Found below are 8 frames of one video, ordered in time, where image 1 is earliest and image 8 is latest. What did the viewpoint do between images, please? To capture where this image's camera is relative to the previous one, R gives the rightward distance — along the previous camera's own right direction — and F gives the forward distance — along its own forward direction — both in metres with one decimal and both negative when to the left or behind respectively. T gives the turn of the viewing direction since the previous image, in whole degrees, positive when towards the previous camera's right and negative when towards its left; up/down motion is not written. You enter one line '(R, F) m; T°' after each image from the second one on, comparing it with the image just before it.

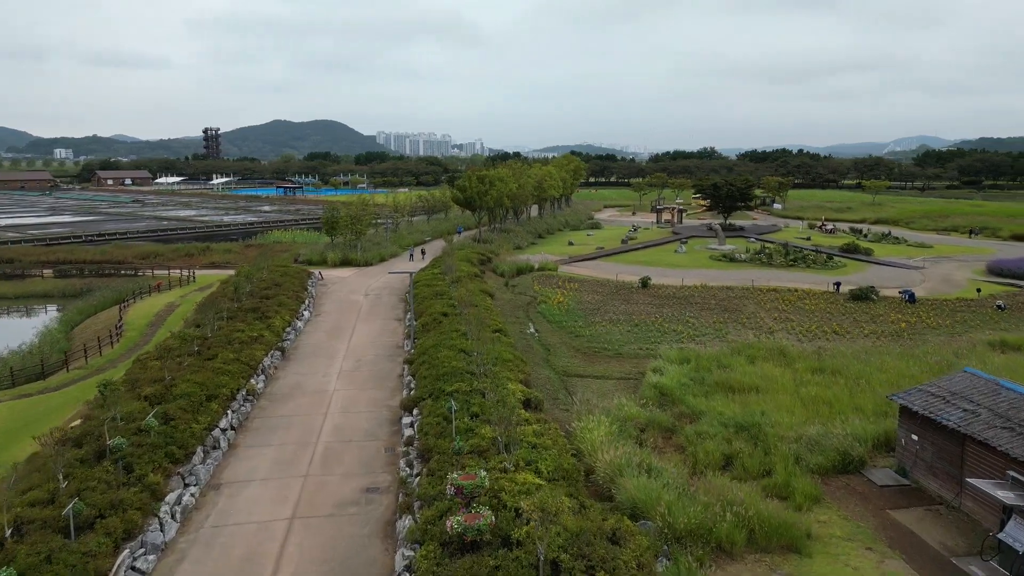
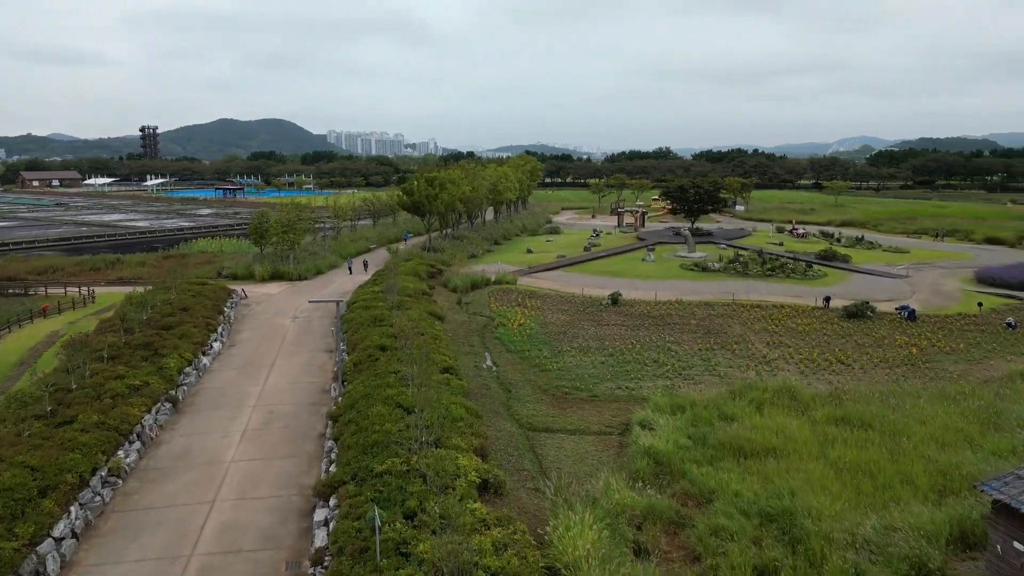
(+0.1, +3.9) m; +4°
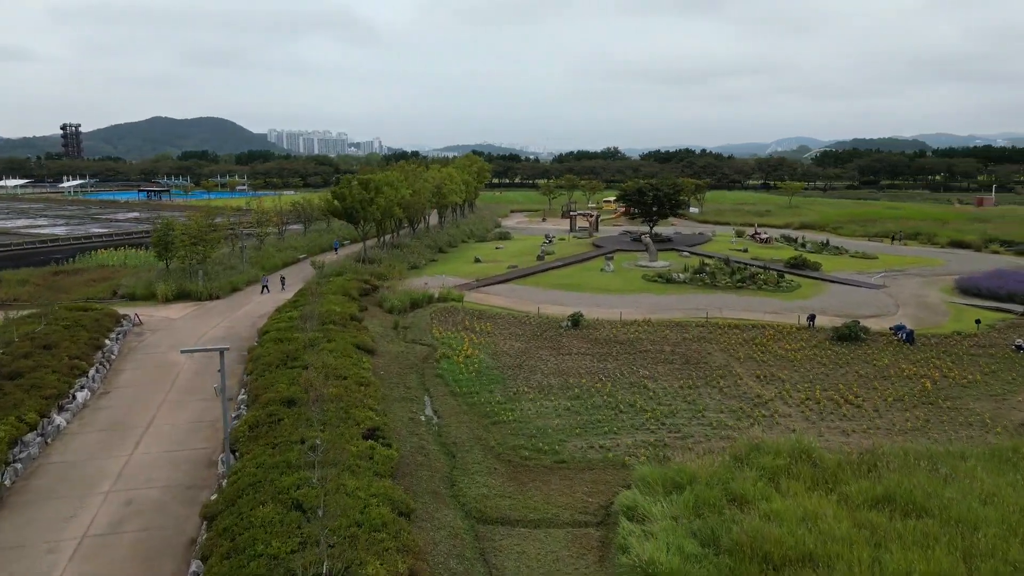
(+0.1, +3.9) m; +4°
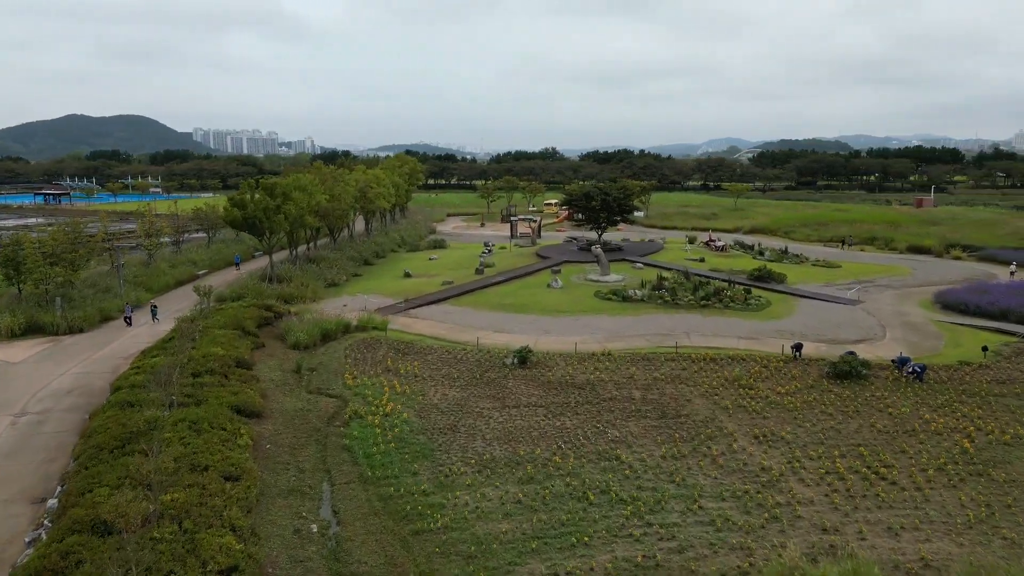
(+0.2, +4.5) m; +5°
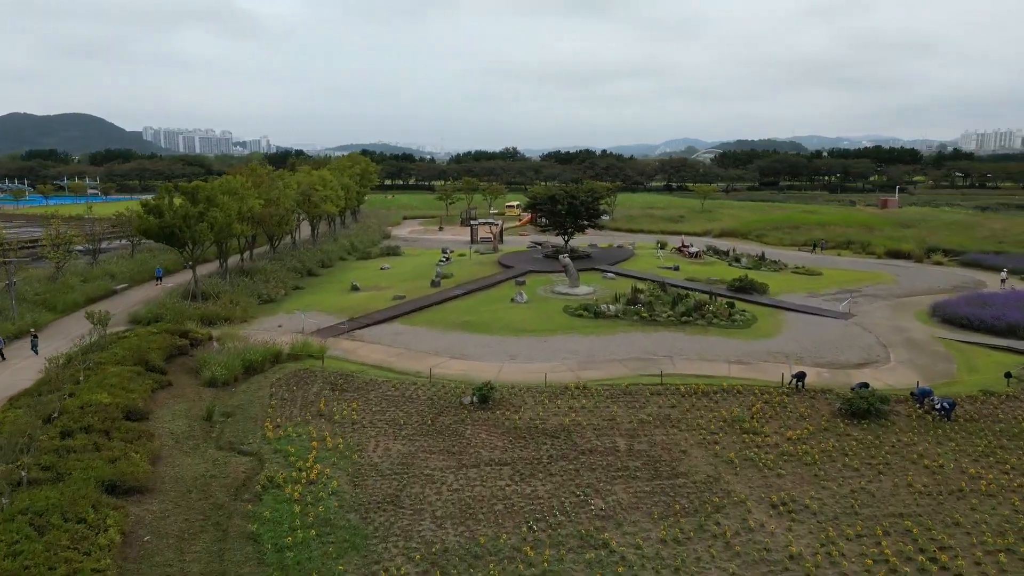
(+0.1, +3.2) m; +3°
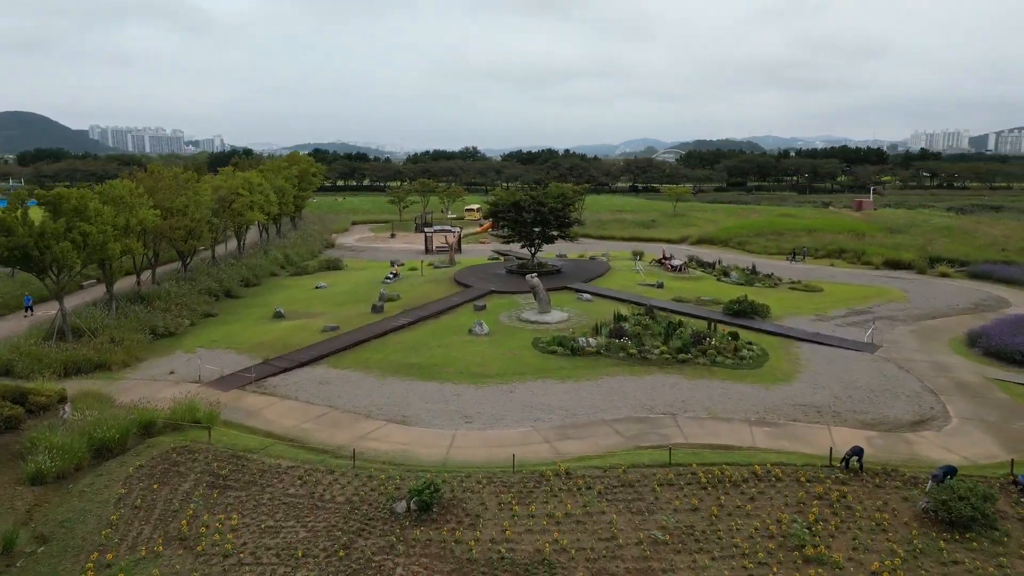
(+0.2, +5.1) m; +3°
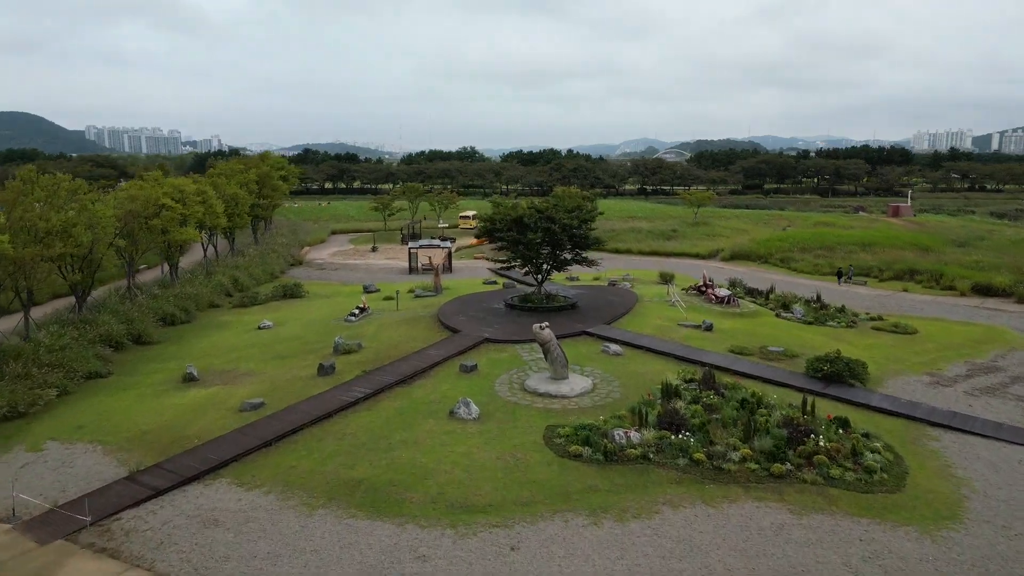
(0.0, +7.3) m; 0°
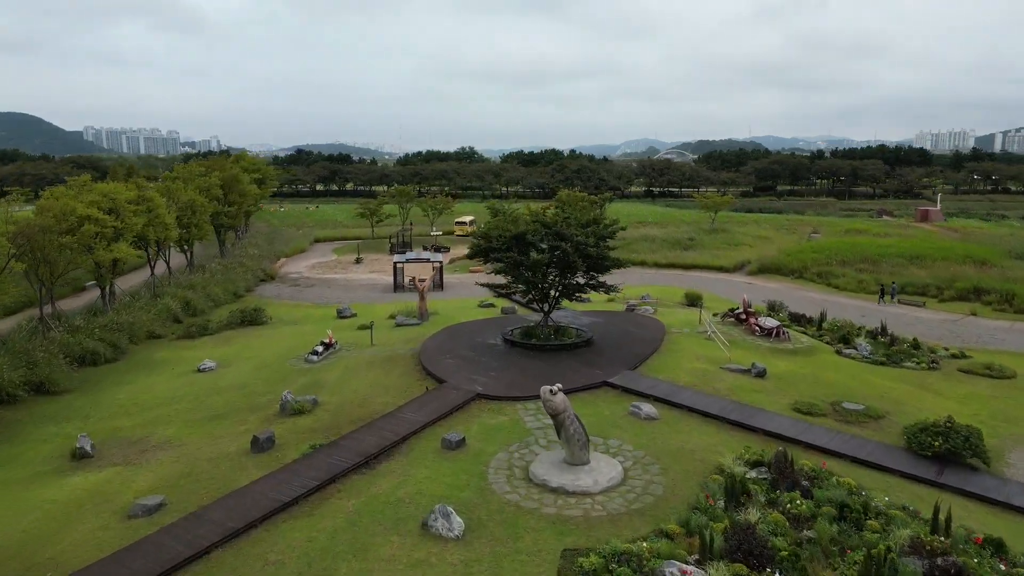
(0.0, +4.8) m; 0°
